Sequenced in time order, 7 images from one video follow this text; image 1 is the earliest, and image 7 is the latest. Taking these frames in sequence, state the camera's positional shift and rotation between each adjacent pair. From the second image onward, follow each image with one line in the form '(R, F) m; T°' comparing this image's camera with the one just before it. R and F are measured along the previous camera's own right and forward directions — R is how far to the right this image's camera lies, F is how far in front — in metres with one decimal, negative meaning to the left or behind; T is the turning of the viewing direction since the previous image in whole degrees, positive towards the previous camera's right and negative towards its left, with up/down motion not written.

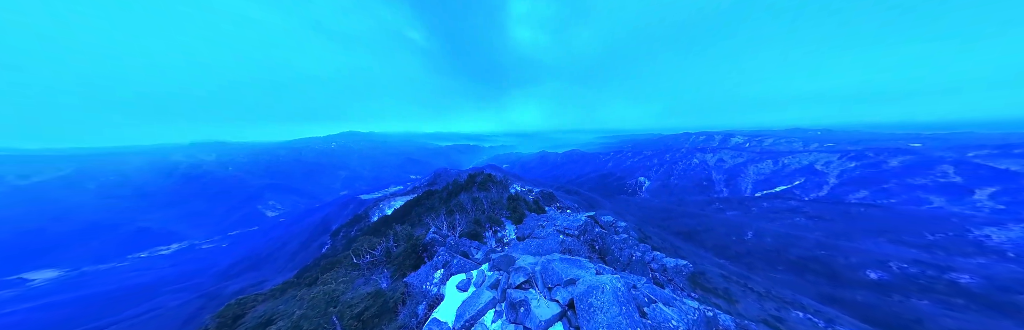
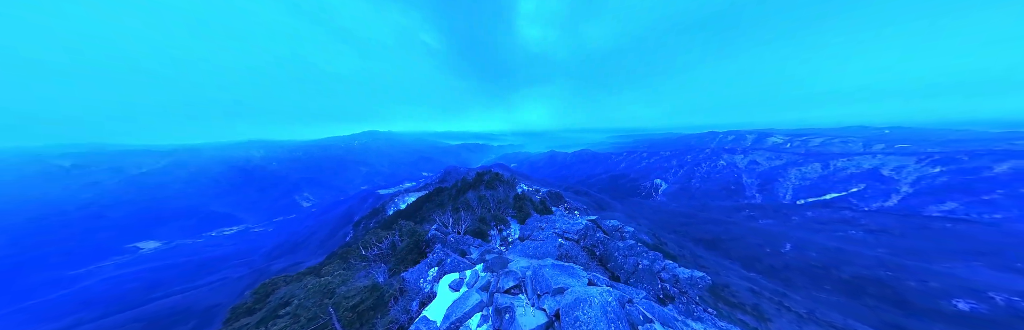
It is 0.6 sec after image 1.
(+1.3, +0.7) m; -4°
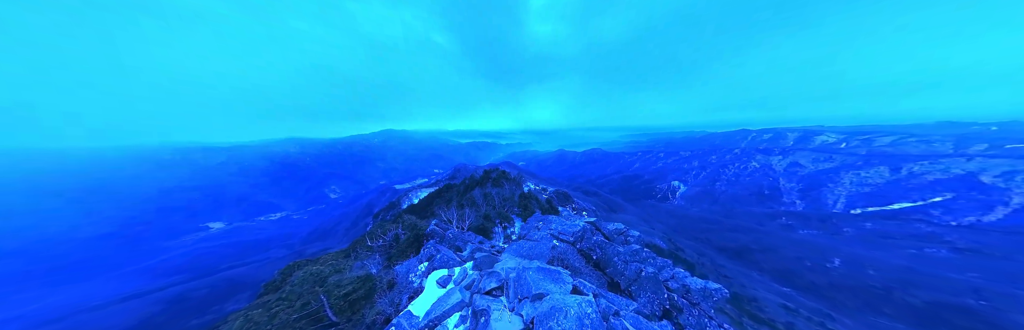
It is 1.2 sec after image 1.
(+1.6, +0.9) m; -4°
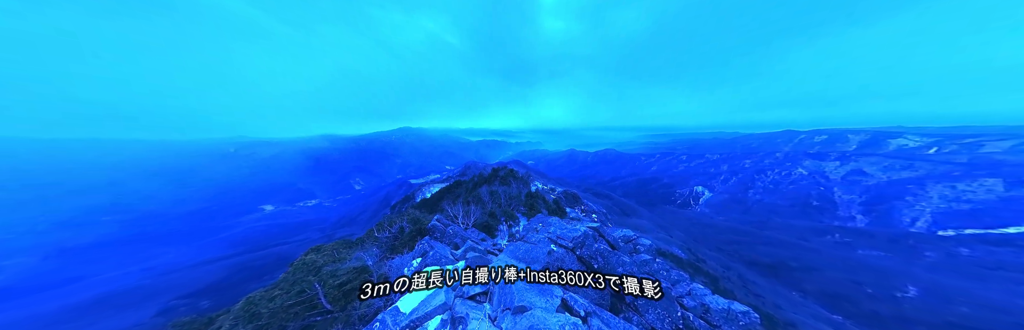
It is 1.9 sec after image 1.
(+1.2, +1.2) m; -4°
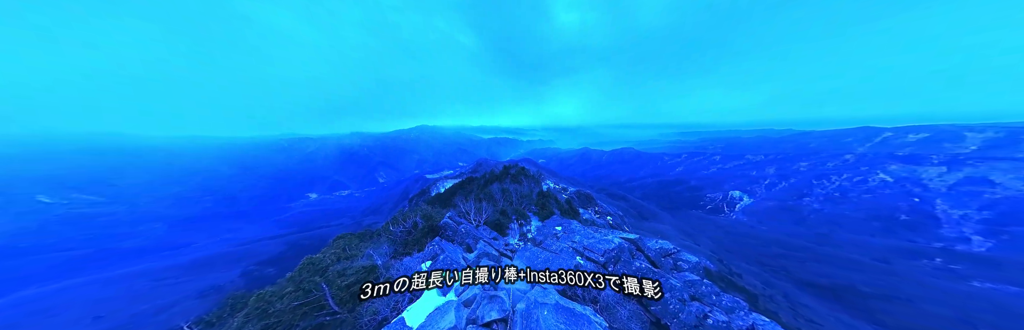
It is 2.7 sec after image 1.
(-0.6, +1.5) m; -3°
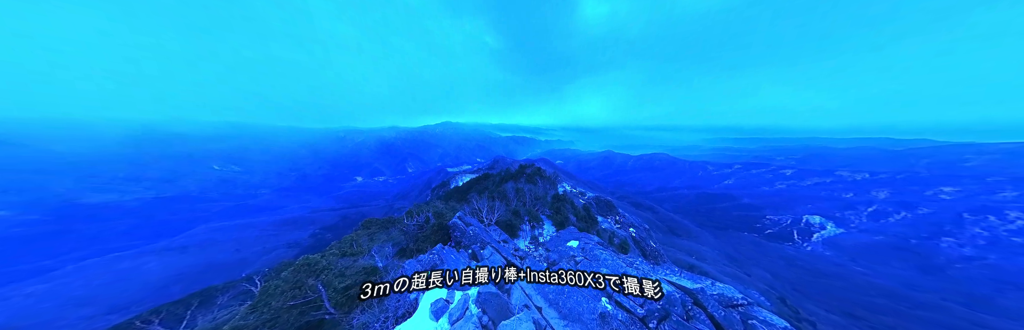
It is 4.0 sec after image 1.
(0.0, +2.6) m; -5°
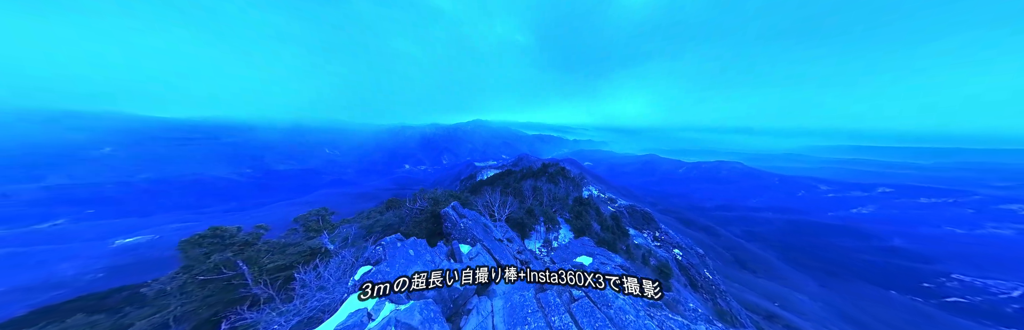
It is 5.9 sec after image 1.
(+0.9, +5.9) m; -8°
